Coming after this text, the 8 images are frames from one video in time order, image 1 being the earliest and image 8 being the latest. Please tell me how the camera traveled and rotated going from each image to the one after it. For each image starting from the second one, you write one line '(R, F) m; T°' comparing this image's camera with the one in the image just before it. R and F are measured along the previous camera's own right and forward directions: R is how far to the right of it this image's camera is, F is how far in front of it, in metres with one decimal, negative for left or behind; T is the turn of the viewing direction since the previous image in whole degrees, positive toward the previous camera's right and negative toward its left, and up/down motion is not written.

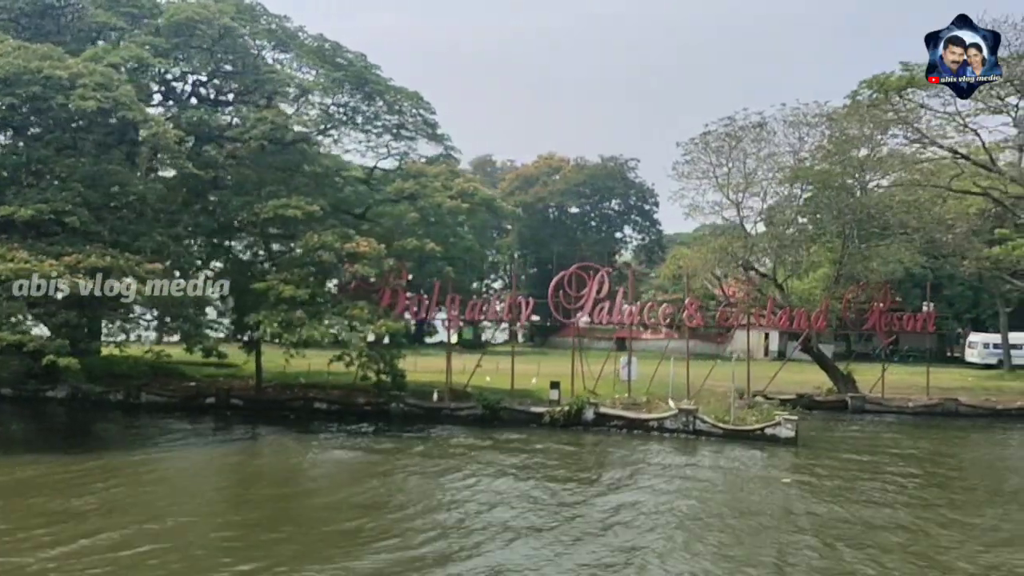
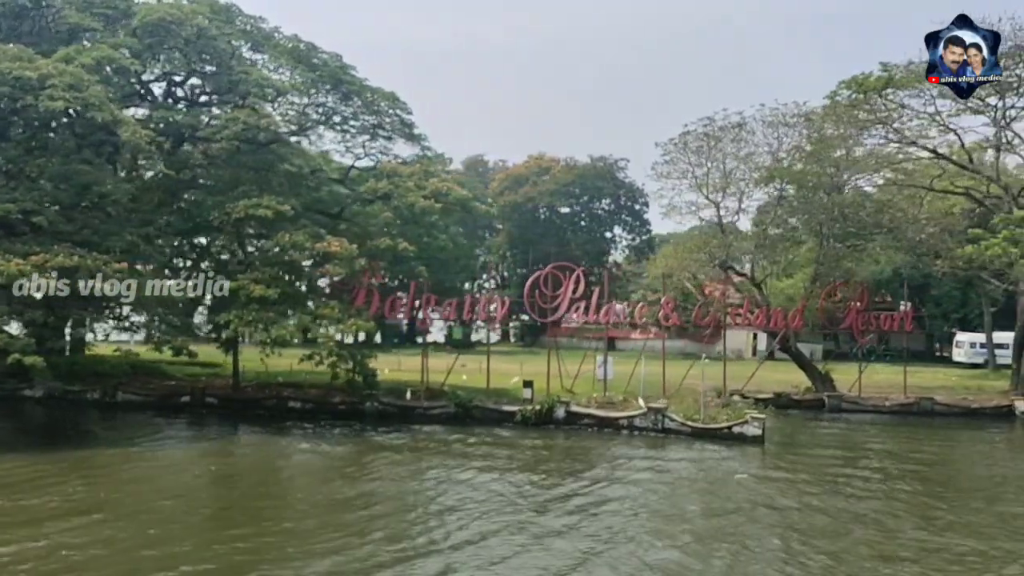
(-4.4, +0.4) m; +5°
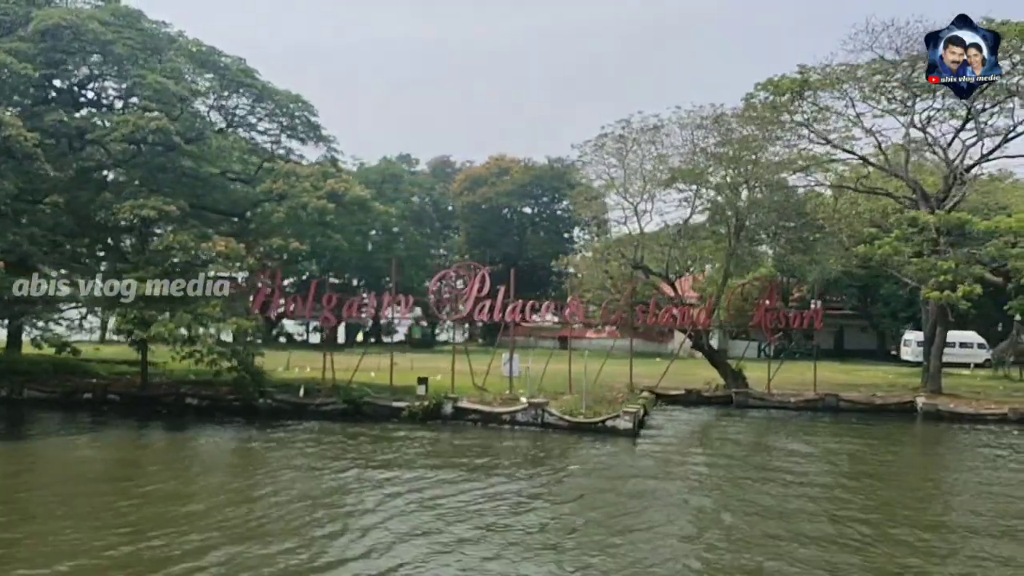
(+2.0, -0.4) m; 0°
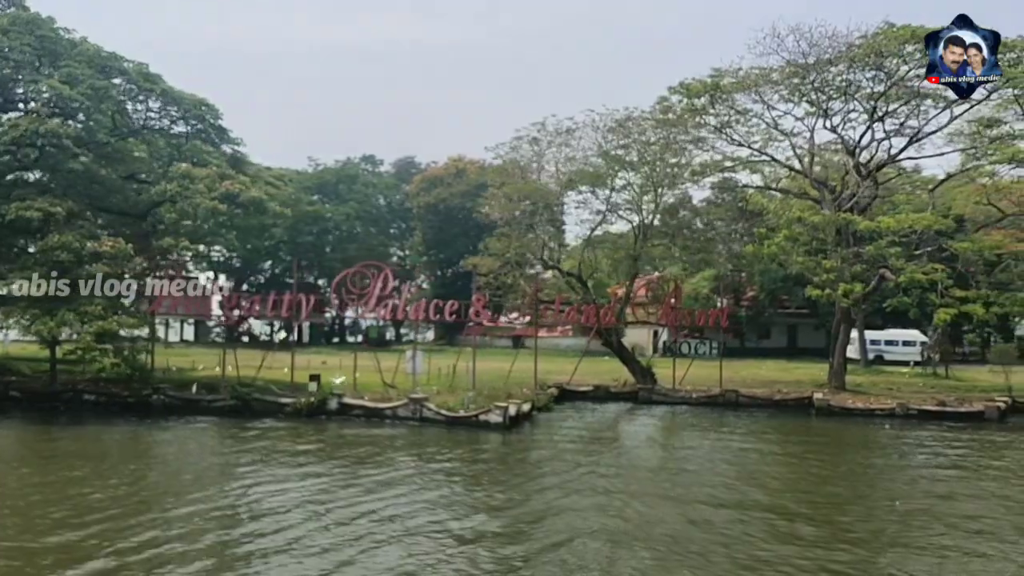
(+2.1, -0.6) m; 0°
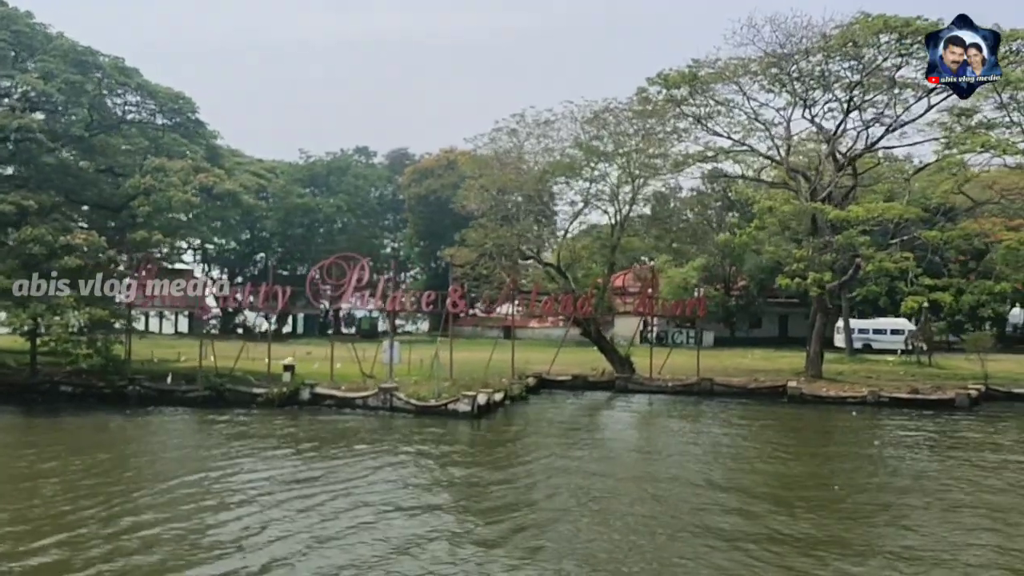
(-3.4, -0.4) m; +4°
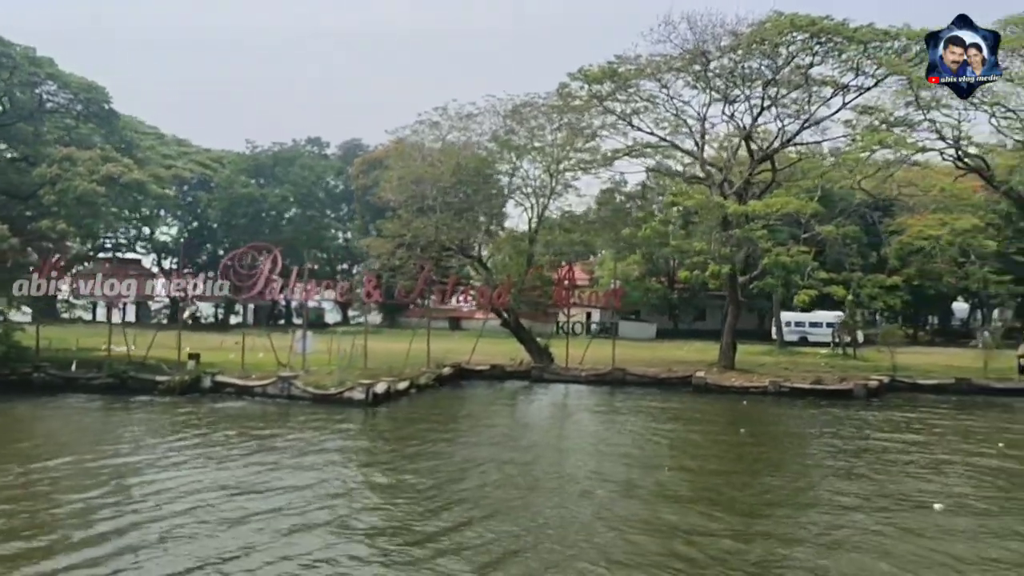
(+1.1, -0.4) m; +2°
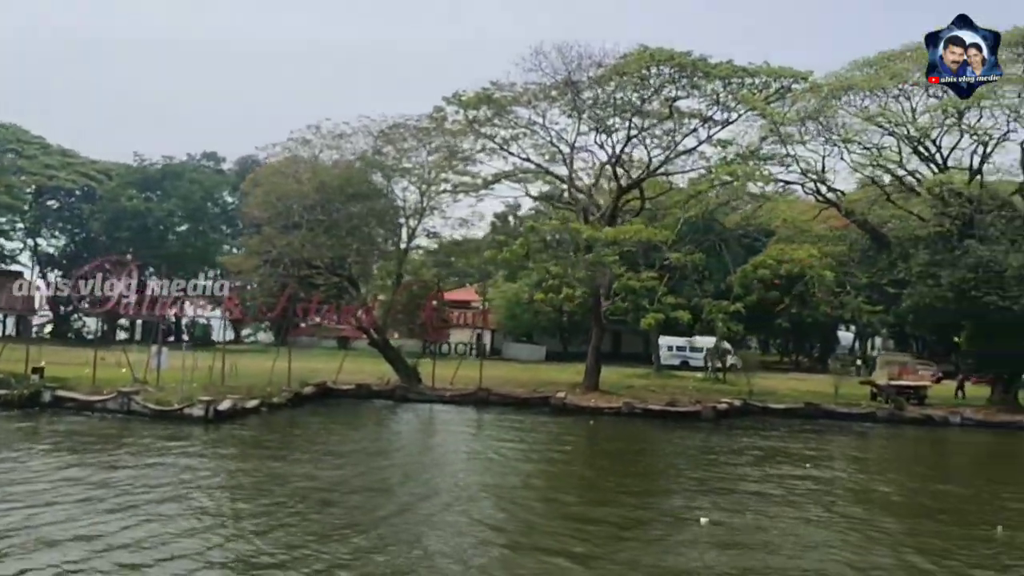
(+1.1, -0.3) m; +5°
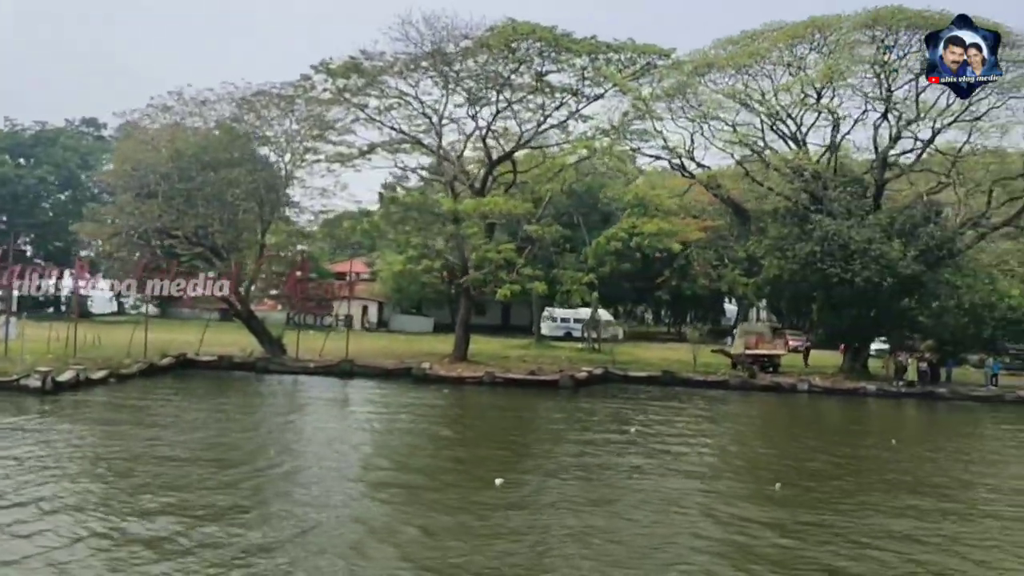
(+1.0, -0.2) m; +5°
